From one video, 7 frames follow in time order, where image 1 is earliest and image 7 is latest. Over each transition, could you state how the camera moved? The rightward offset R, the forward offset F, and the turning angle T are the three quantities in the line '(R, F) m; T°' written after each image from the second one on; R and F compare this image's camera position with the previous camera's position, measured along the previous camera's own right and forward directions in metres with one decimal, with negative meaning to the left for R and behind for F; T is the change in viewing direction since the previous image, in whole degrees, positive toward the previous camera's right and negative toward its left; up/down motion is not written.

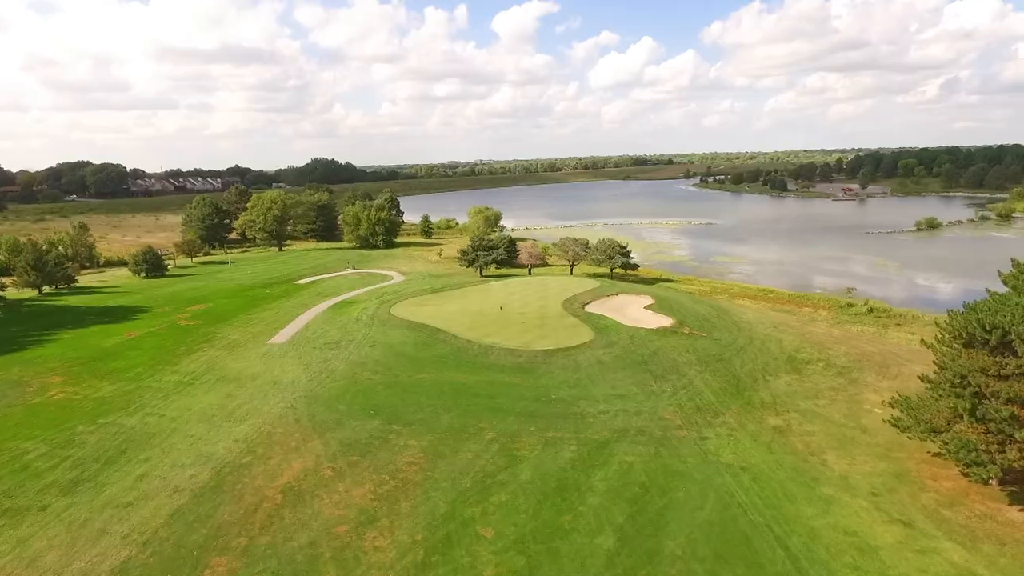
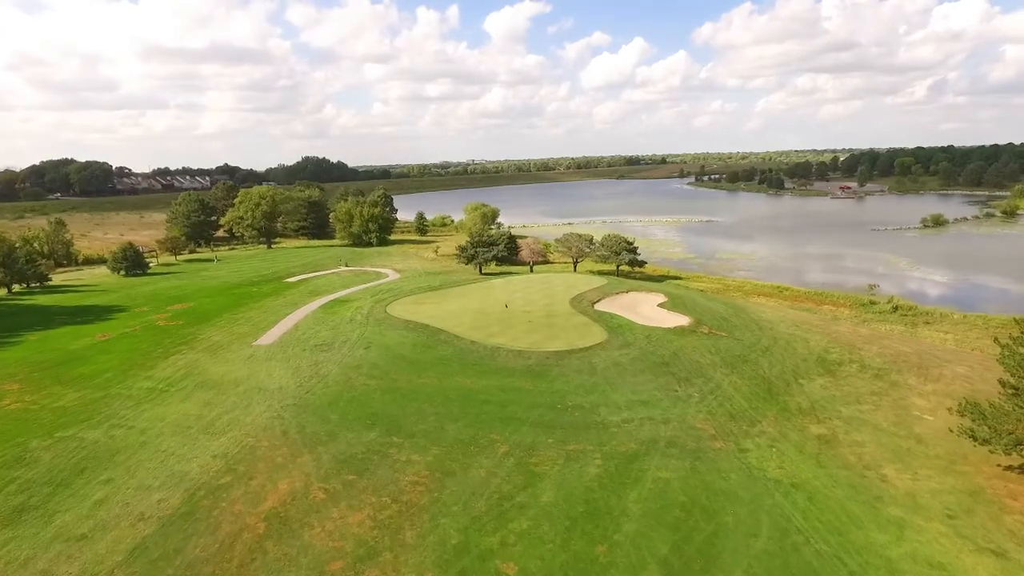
(-0.8, +2.7) m; +1°
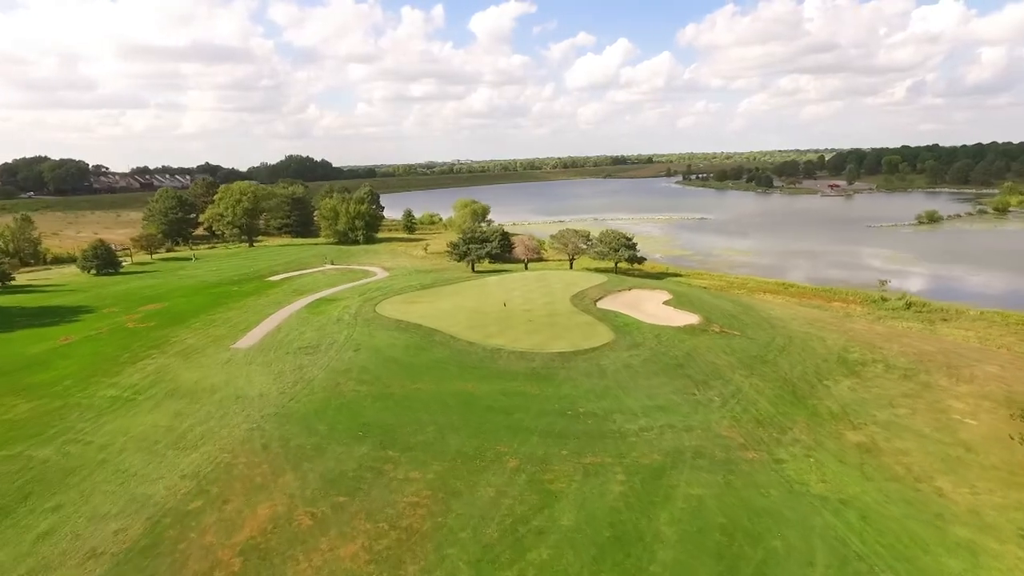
(-0.7, +2.3) m; +1°
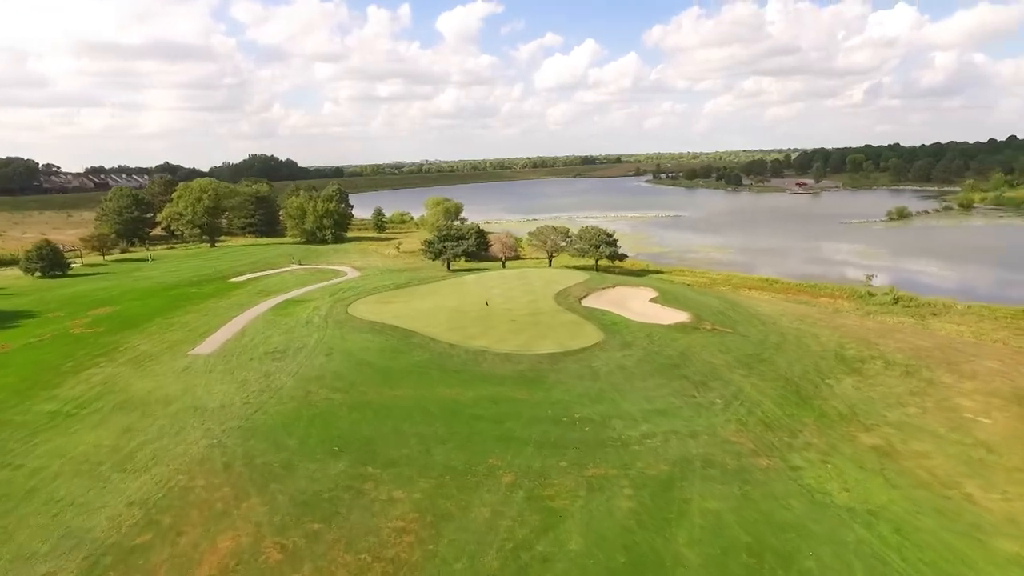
(-0.6, +1.9) m; +3°
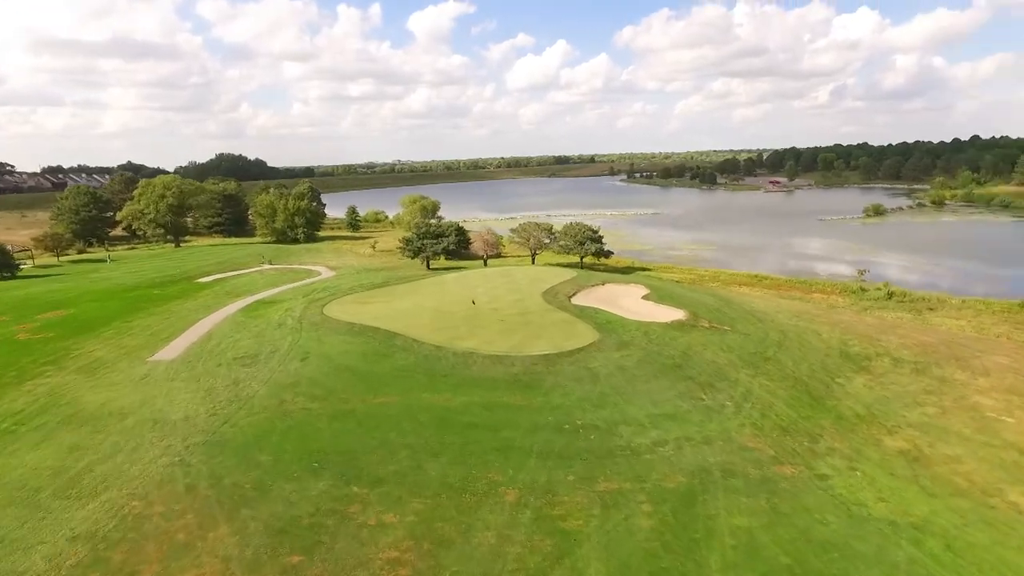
(-0.7, +1.8) m; +2°
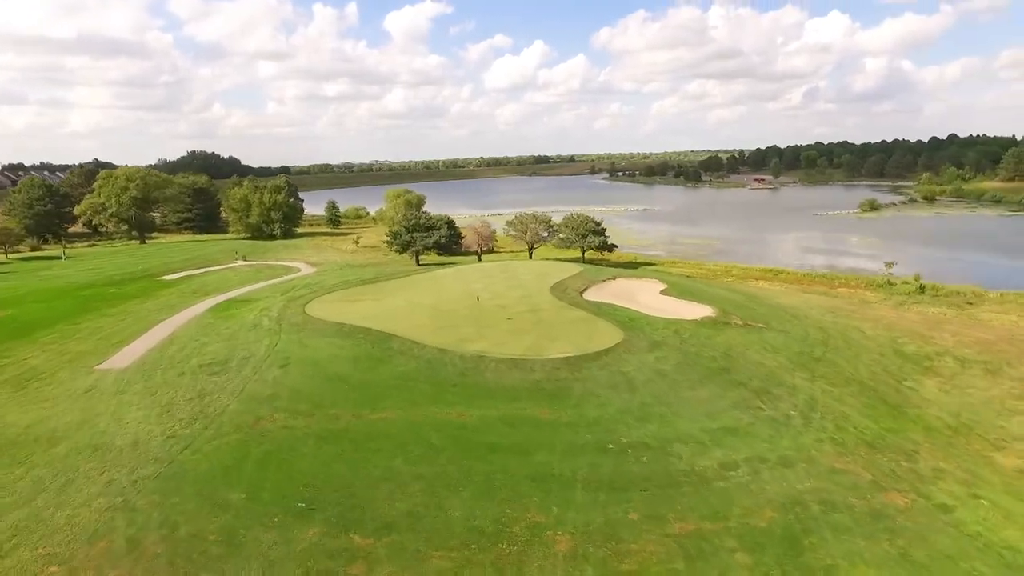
(-1.3, +3.6) m; +2°
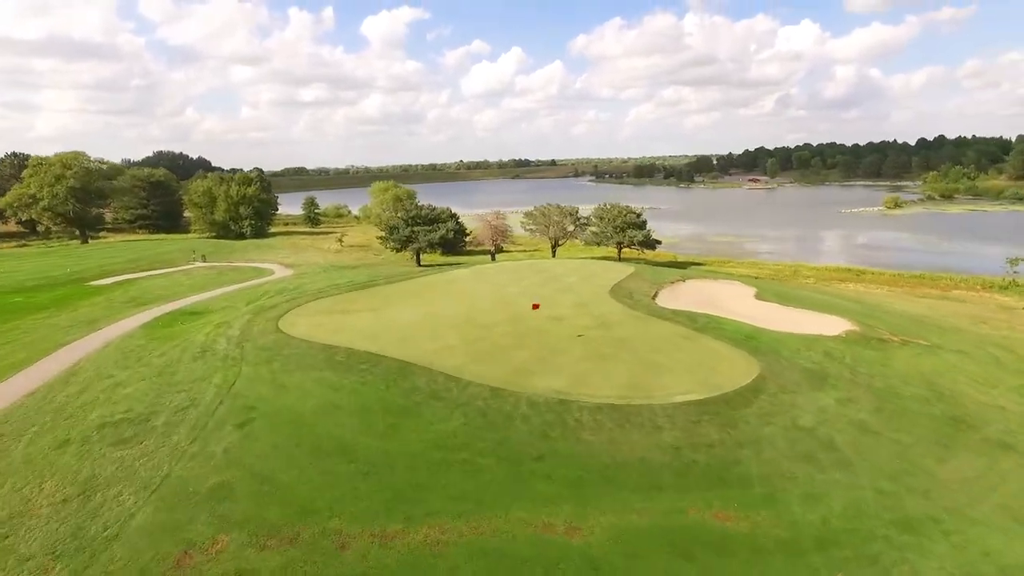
(-2.7, +8.1) m; +2°
